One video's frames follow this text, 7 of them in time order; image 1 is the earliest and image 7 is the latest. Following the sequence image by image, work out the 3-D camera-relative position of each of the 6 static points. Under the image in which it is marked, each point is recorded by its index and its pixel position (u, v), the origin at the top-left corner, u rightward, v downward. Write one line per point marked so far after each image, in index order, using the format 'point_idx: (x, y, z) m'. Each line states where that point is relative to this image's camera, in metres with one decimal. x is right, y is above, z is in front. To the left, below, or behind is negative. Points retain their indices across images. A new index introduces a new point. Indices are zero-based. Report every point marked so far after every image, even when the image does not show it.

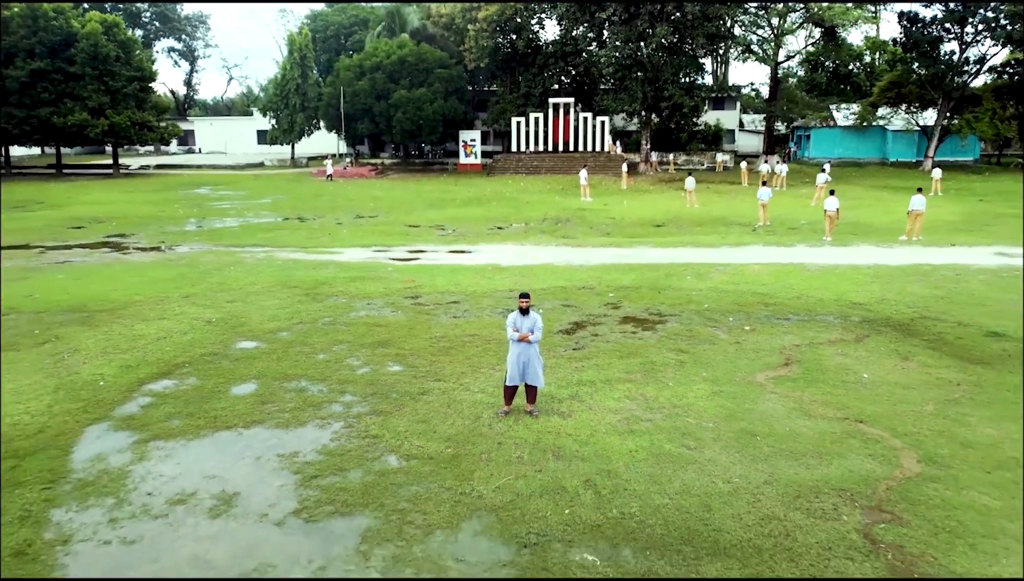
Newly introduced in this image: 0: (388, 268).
0: (-1.3, +0.2, +8.4) m
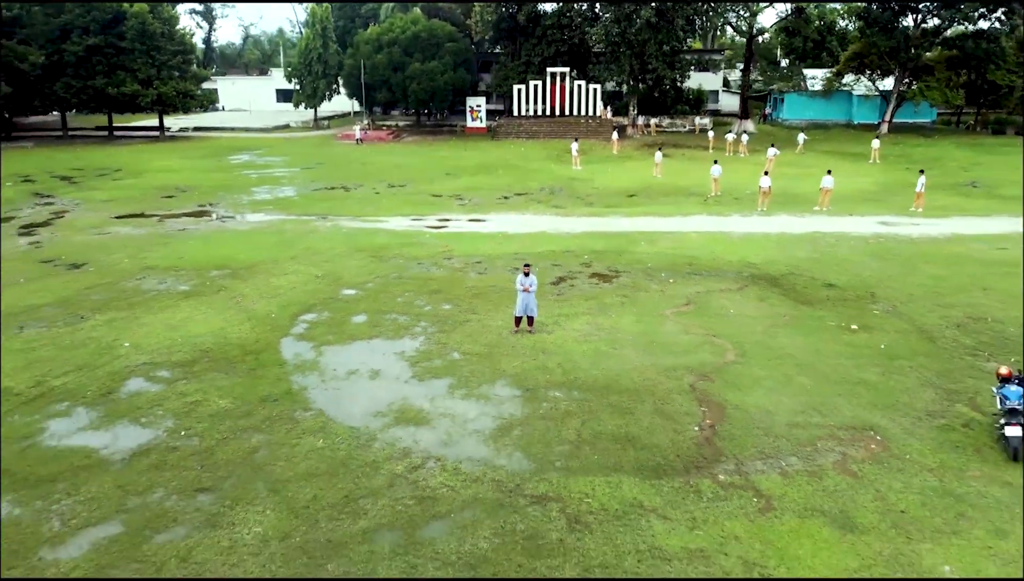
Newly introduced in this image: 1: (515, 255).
0: (-1.2, +0.8, +11.5) m
1: (0.0, +0.4, +10.3) m
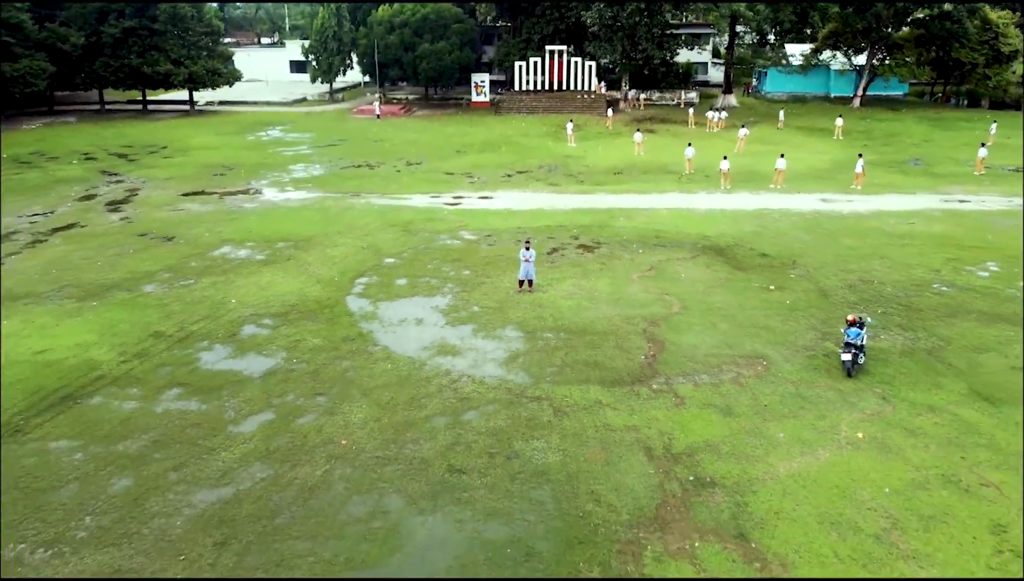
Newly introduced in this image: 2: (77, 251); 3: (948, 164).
0: (-1.2, +1.4, +13.9) m
1: (+0.1, +1.0, +12.7) m
2: (-6.2, +0.6, +11.6) m
3: (+9.7, +2.8, +17.9) m
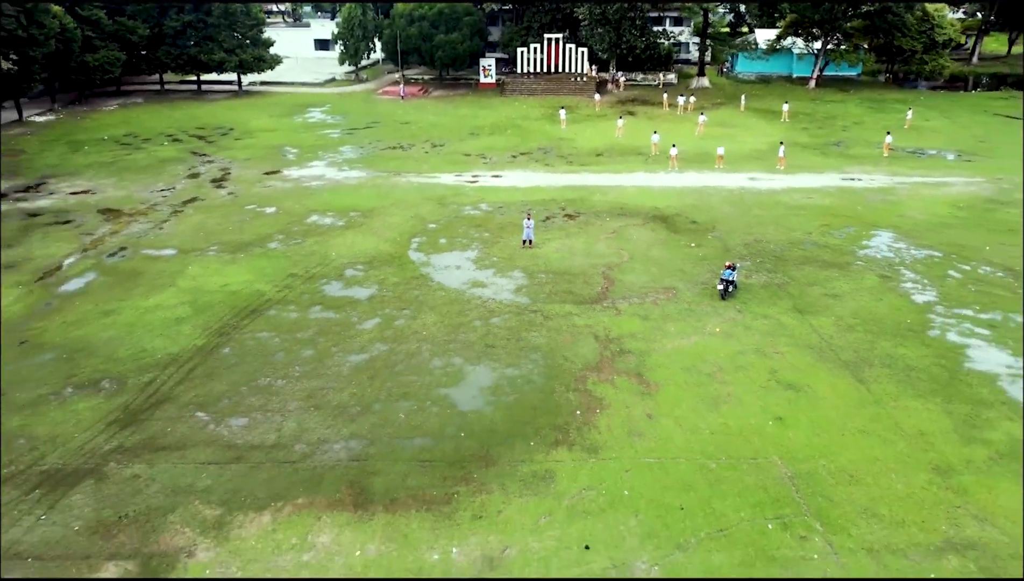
0: (-1.1, +2.4, +18.6) m
1: (+0.2, +1.9, +17.5) m
2: (-6.1, +1.5, +16.4) m
3: (+9.8, +4.0, +22.5) m
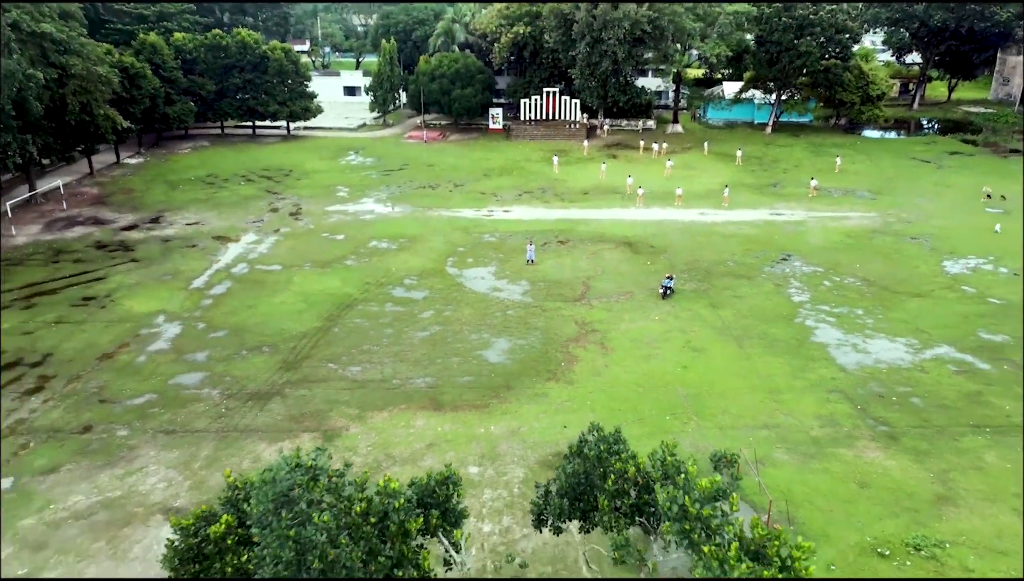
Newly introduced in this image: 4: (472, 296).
0: (-0.9, +2.2, +24.6) m
1: (+0.4, +1.7, +23.4) m
2: (-5.9, +1.3, +22.3) m
3: (+10.0, +3.6, +28.5) m
4: (-0.9, -0.1, +18.5) m
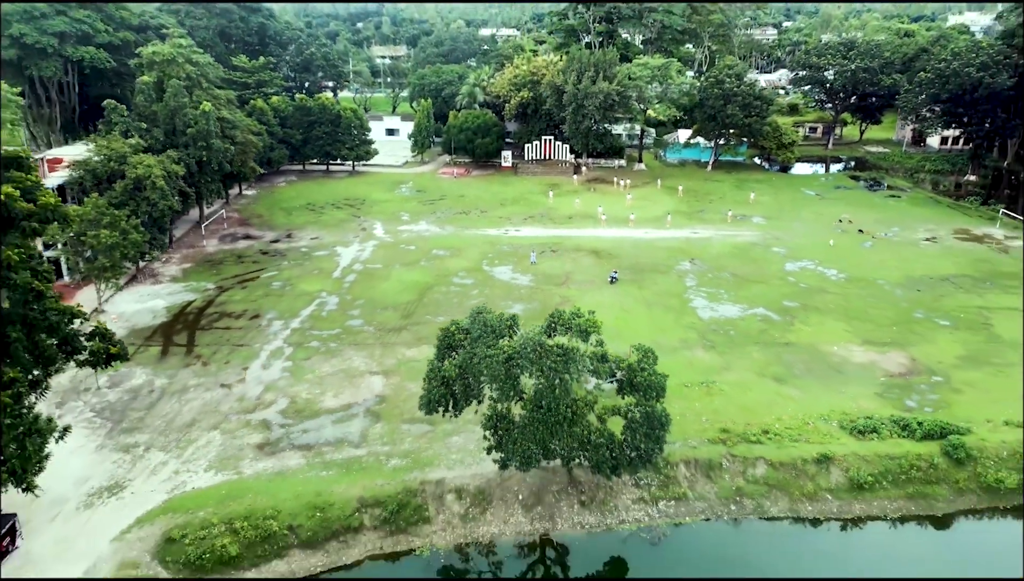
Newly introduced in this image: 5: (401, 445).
0: (-0.4, +2.5, +37.7) m
1: (+0.8, +2.1, +36.6) m
2: (-5.5, +1.7, +35.5) m
3: (+10.4, +4.0, +41.7) m
4: (-0.5, +0.3, +31.6) m
5: (-2.7, -3.8, +20.0) m
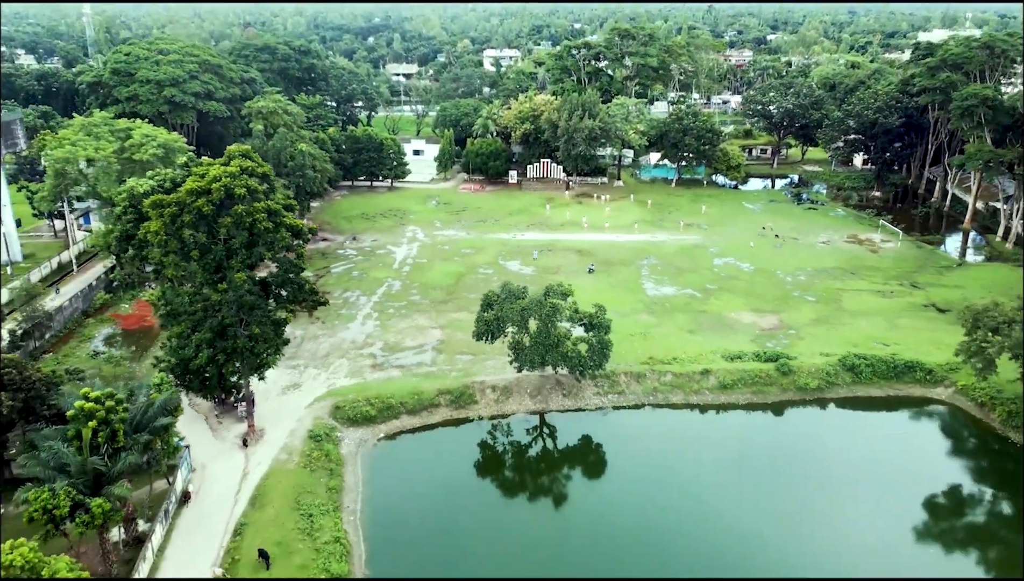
0: (0.0, +3.2, +51.2) m
1: (+1.3, +2.8, +50.1) m
2: (-5.0, +2.4, +49.0) m
3: (+10.8, +4.7, +55.2) m
4: (0.0, +1.0, +45.1) m
5: (-2.3, -3.1, +33.5) m
